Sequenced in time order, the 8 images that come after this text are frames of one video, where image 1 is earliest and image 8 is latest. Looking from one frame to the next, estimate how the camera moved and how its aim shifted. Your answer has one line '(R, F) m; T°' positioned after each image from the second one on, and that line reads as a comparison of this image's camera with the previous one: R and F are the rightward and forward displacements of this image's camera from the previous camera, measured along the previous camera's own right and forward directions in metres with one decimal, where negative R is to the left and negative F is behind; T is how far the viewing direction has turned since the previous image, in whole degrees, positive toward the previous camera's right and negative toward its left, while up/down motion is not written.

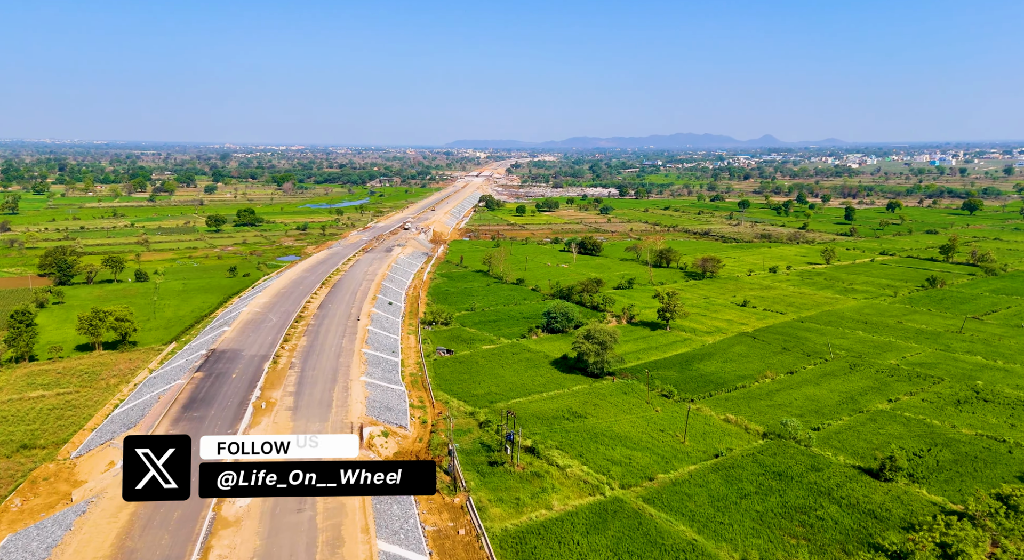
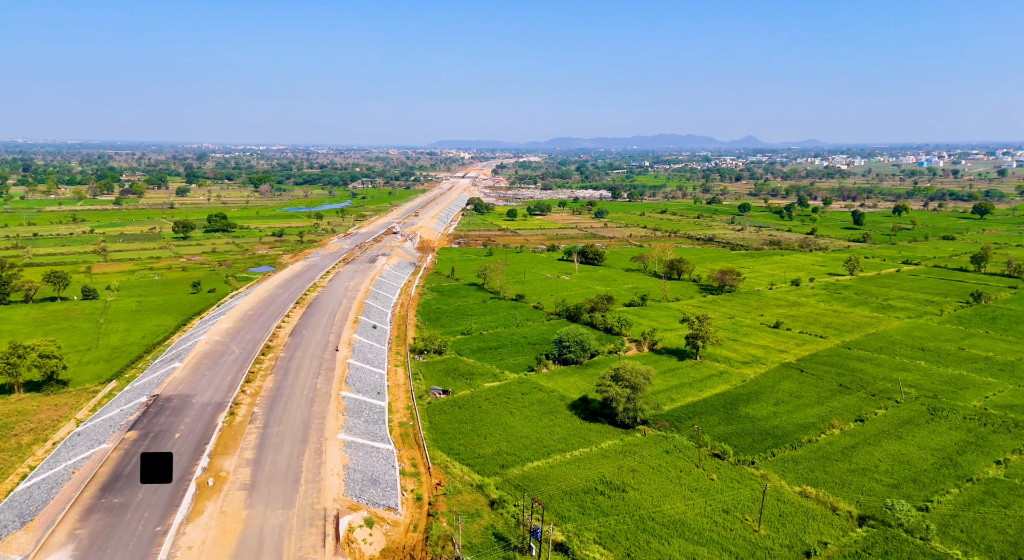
(-1.3, +7.2) m; +1°
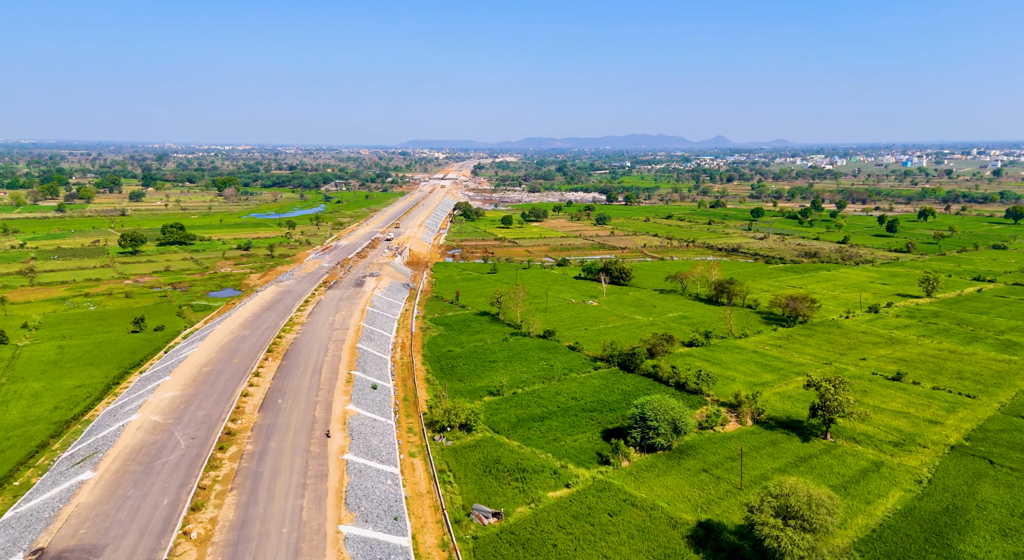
(-3.8, +12.4) m; +2°
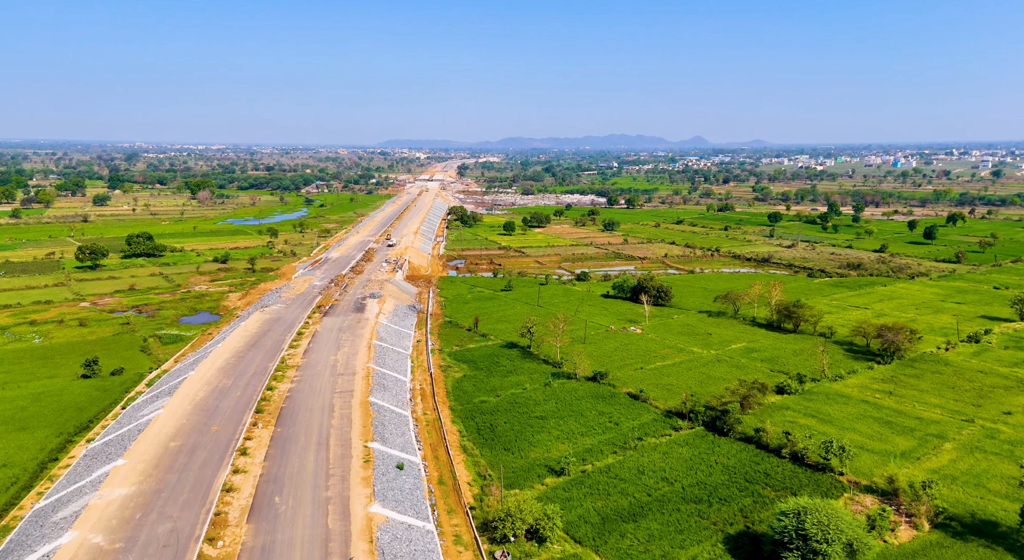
(-3.6, +9.3) m; +2°
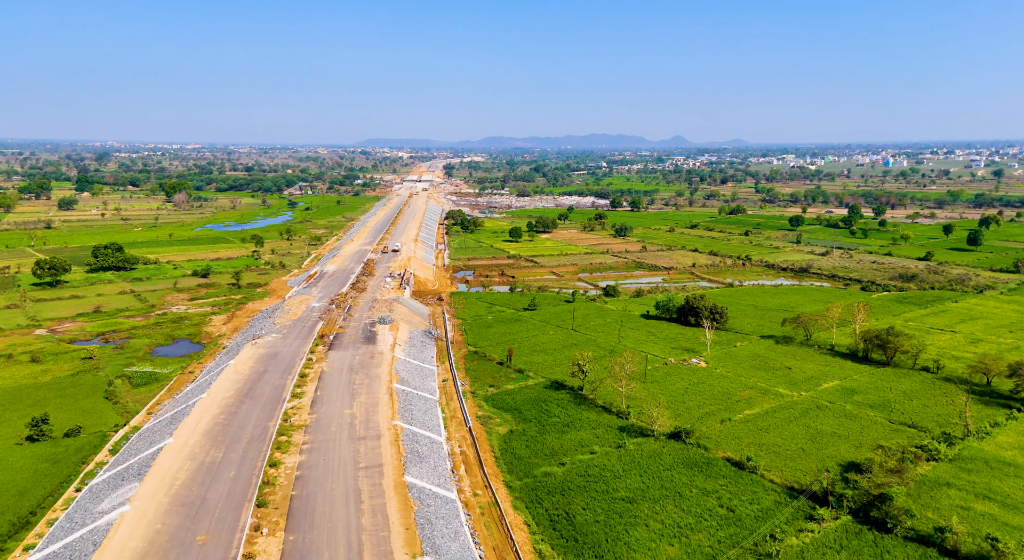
(-3.7, +8.4) m; +2°
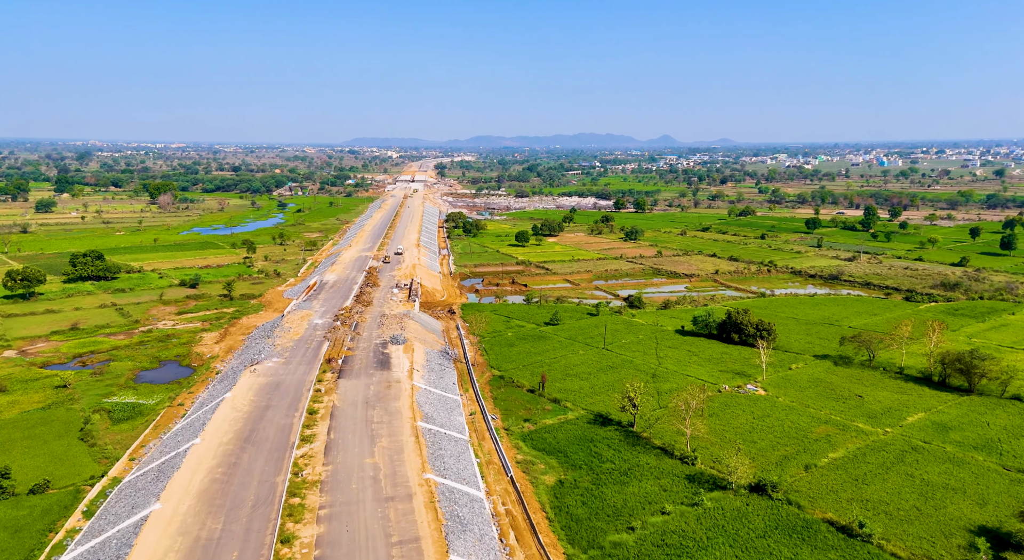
(-2.5, +5.2) m; +1°
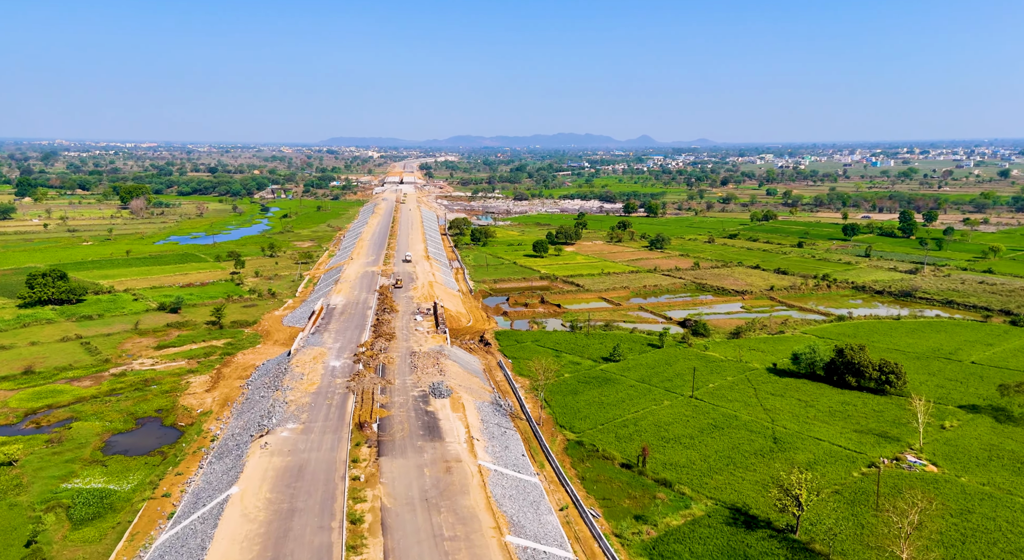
(-4.8, +9.5) m; +2°
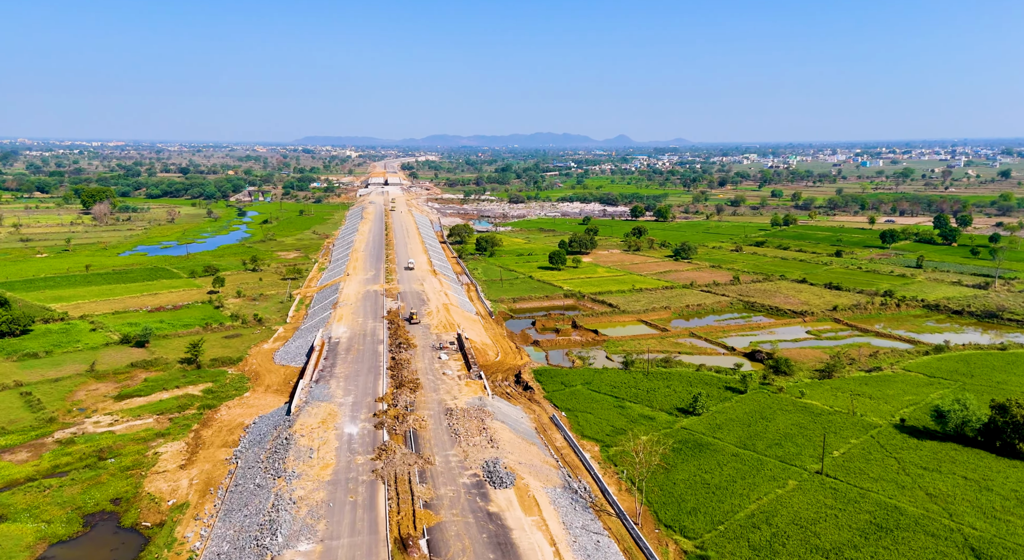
(-4.1, +9.6) m; +2°
